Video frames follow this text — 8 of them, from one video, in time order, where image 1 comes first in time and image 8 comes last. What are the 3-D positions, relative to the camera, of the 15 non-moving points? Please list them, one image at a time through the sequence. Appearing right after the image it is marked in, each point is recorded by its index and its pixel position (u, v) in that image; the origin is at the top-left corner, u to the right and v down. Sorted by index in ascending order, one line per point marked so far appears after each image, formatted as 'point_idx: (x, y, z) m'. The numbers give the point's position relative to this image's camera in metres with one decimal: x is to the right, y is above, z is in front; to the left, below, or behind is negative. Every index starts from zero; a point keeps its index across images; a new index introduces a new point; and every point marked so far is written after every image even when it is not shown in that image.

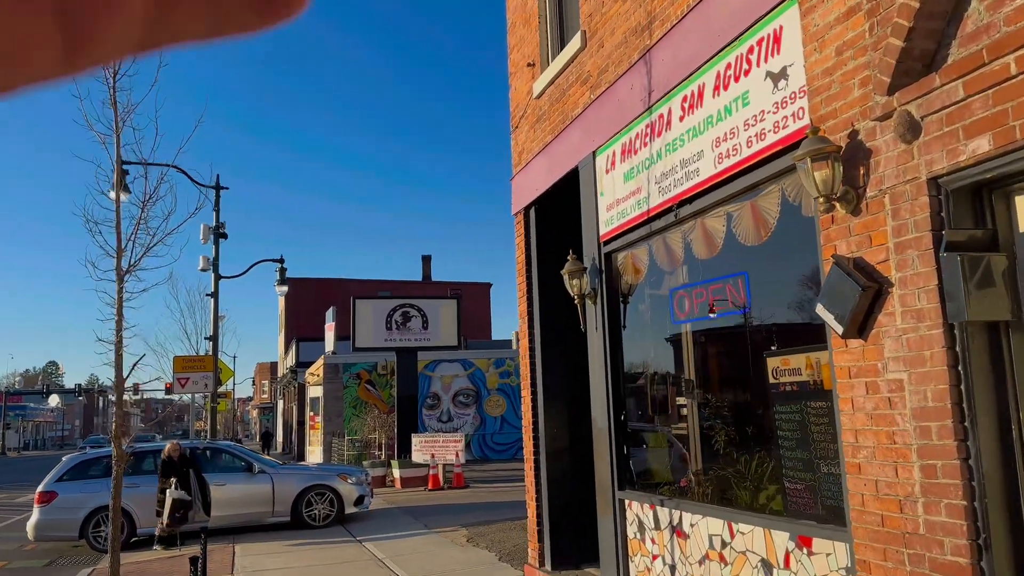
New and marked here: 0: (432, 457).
0: (-1.9, -4.0, +19.0) m
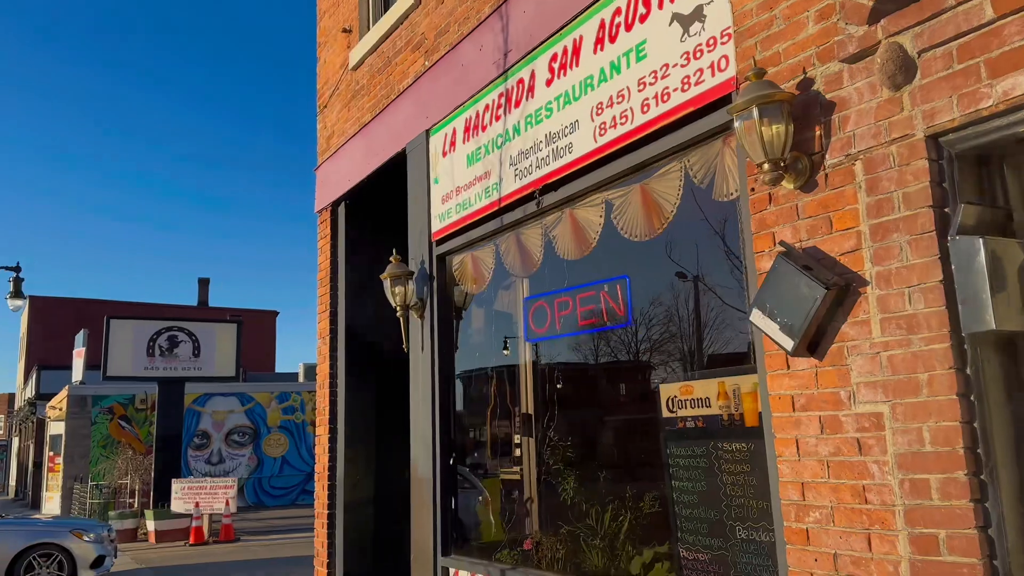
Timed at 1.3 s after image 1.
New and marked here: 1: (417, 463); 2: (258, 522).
0: (-6.3, -4.4, +16.3) m
1: (-0.6, -1.2, +5.5) m
2: (-6.0, -5.5, +19.2) m
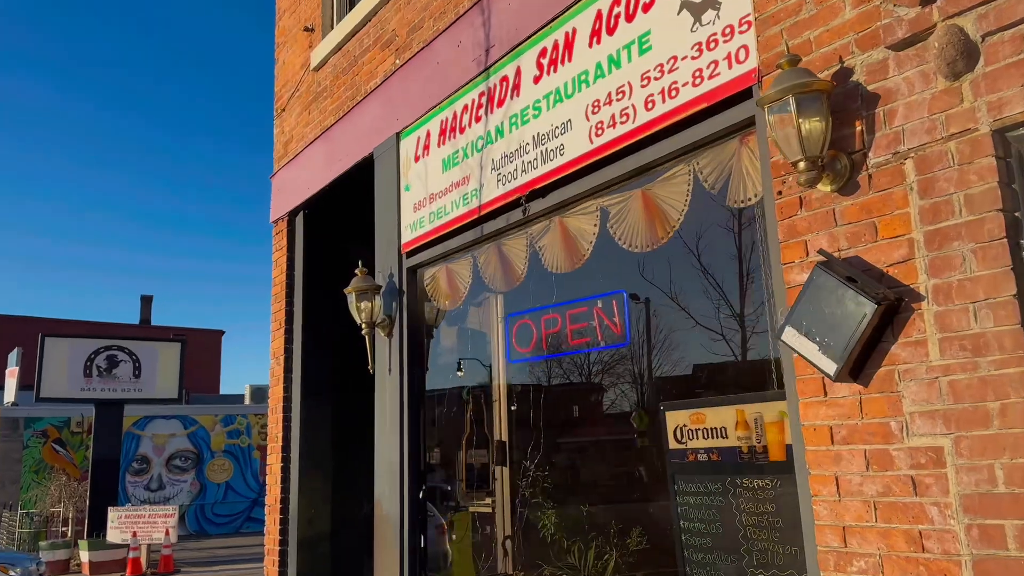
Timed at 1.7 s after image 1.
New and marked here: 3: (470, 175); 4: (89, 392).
0: (-7.2, -4.7, +15.3) m
1: (-0.8, -1.3, +5.0) m
2: (-7.0, -5.9, +18.3) m
3: (-0.2, +0.6, +4.5) m
4: (-9.2, -2.3, +17.8) m
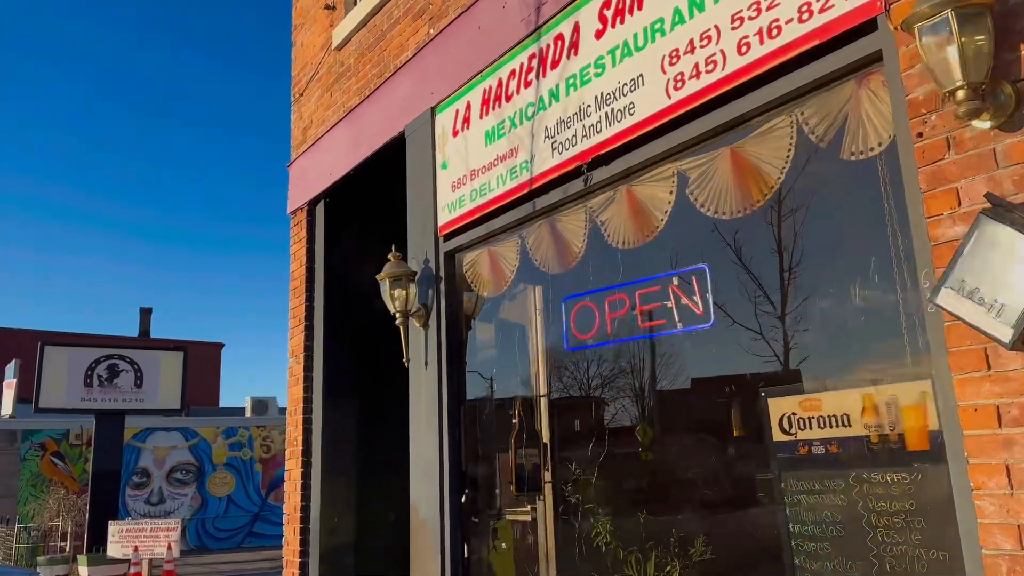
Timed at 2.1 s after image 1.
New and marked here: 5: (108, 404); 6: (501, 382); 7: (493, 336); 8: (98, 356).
0: (-6.9, -4.8, +14.8) m
1: (-0.5, -1.2, +4.6) m
2: (-6.8, -6.1, +17.7) m
3: (0.0, +0.7, +4.1) m
4: (-9.0, -2.4, +17.3) m
5: (-8.5, -2.5, +17.1) m
6: (-0.1, -0.5, +4.4) m
7: (-0.1, -0.3, +4.5) m
8: (-9.0, -1.5, +17.8) m
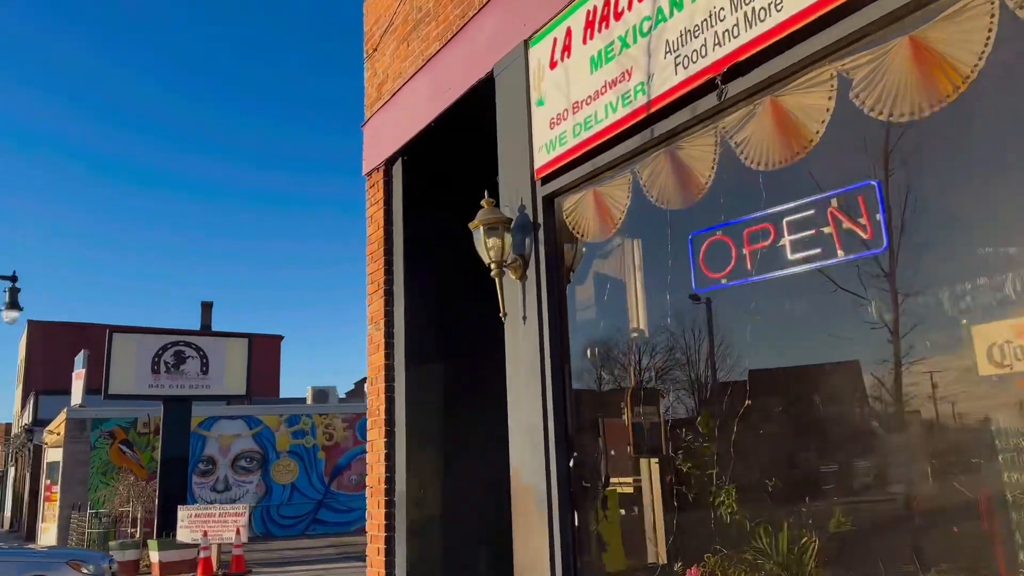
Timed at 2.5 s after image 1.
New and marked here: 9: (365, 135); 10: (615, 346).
0: (-5.6, -4.5, +14.8) m
1: (0.0, -0.9, +4.2) m
2: (-5.3, -5.8, +17.7) m
3: (+0.5, +1.0, +3.7) m
4: (-7.6, -2.2, +17.4) m
5: (-7.1, -2.2, +17.2) m
6: (+0.5, -0.3, +4.0) m
7: (+0.5, 0.0, +4.1) m
8: (-7.6, -1.2, +17.9) m
9: (-1.1, +1.2, +6.3) m
10: (+0.5, -0.3, +4.0) m
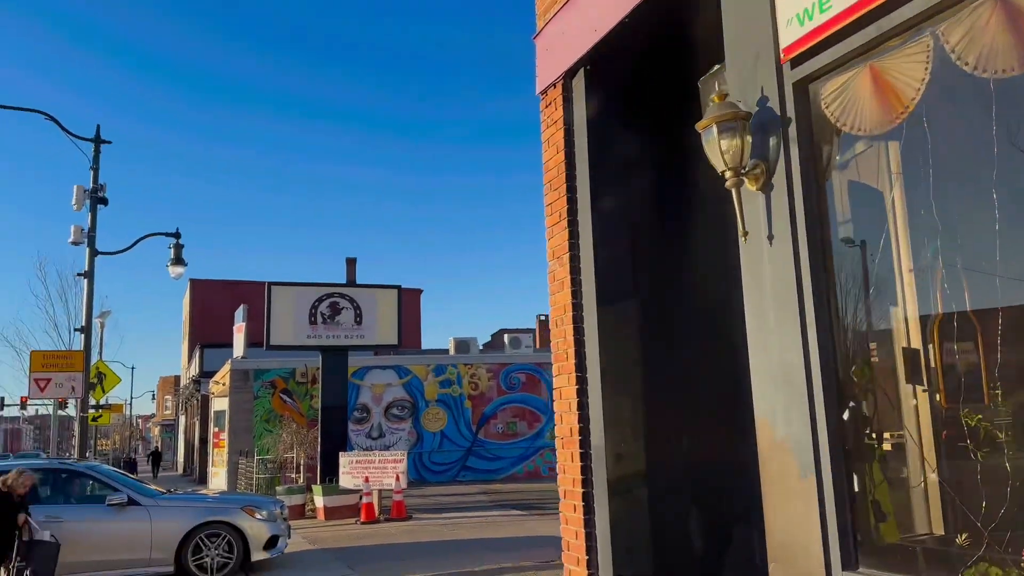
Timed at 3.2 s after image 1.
0: (-2.8, -3.6, +15.0) m
1: (+1.1, -0.6, +3.4) m
2: (-1.9, -4.7, +17.9) m
3: (+1.4, +1.4, +2.8) m
4: (-4.4, -1.1, +17.7) m
5: (-3.9, -1.1, +17.5) m
6: (+1.4, +0.1, +3.2) m
7: (+1.4, +0.4, +3.2) m
8: (-4.3, -0.2, +18.1) m
9: (+0.2, +1.7, +5.6) m
10: (+1.5, +0.1, +3.1) m
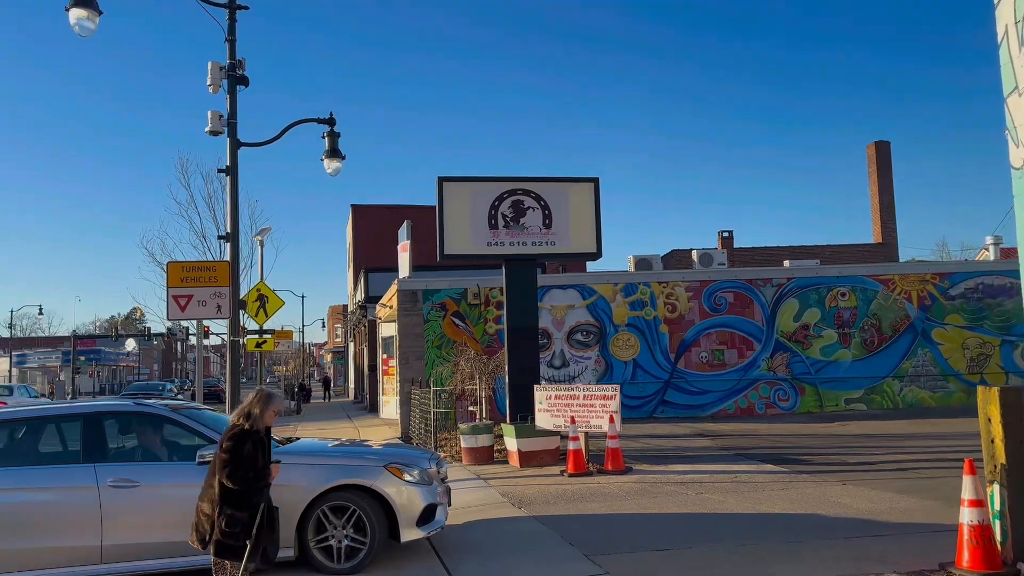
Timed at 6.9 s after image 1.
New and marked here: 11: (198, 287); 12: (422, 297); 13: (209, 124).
0: (+0.8, -2.0, +11.6) m
1: (+2.4, +0.1, -0.7) m
2: (+2.2, -2.8, +14.4) m
3: (+2.6, +2.0, -1.6) m
4: (-0.3, +0.7, +14.4) m
5: (+0.1, +0.7, +14.0) m
6: (+2.7, +0.8, -1.1) m
7: (+2.7, +1.0, -1.0) m
8: (-0.2, +1.7, +14.7) m
9: (+1.9, +2.5, +1.4) m
10: (+2.8, +0.7, -1.1) m
11: (-4.7, 0.0, +12.2) m
12: (-2.2, -0.2, +19.8) m
13: (-4.8, +2.6, +12.9) m
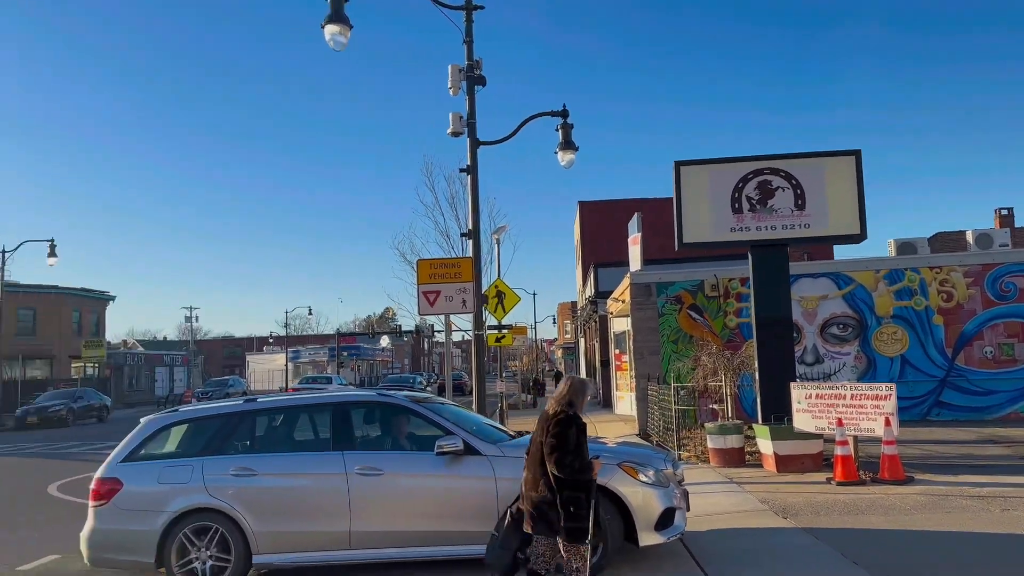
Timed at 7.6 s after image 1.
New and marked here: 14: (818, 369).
0: (+4.2, -1.8, +10.3) m
1: (+2.3, +0.2, -1.9) m
2: (+6.2, -2.5, +12.6) m
3: (+2.2, +2.1, -2.8) m
4: (+3.7, +0.9, +13.3) m
5: (+4.0, +0.9, +12.9) m
6: (+2.4, +0.9, -2.4) m
7: (+2.4, +1.2, -2.4) m
8: (+3.9, +1.9, +13.6) m
9: (+2.3, +2.7, +0.3) m
10: (+2.5, +0.9, -2.4) m
11: (-1.1, +0.1, +12.4) m
12: (+3.4, 0.0, +19.0) m
13: (-1.0, +2.7, +13.1) m
14: (+7.0, -1.9, +18.7) m
